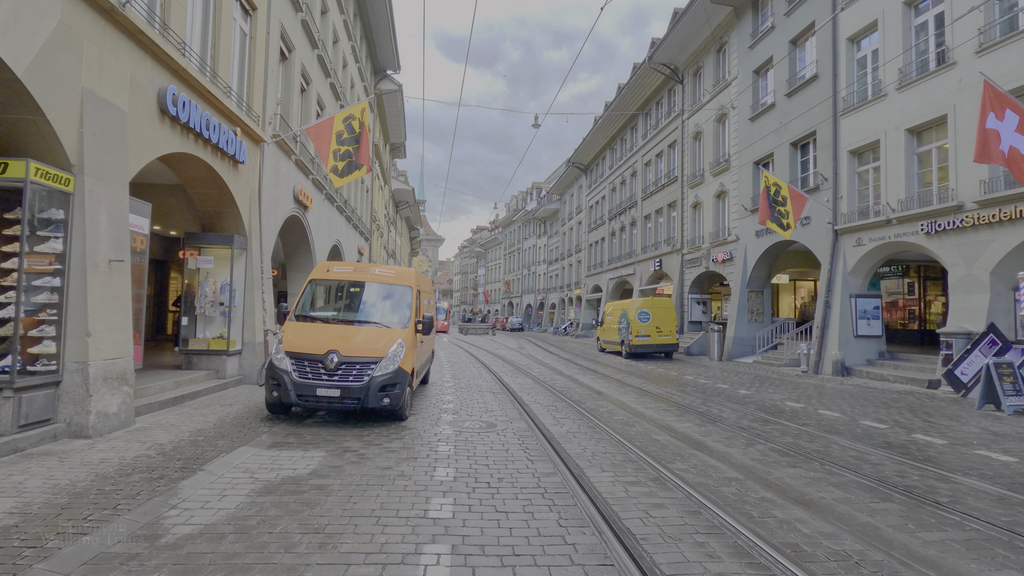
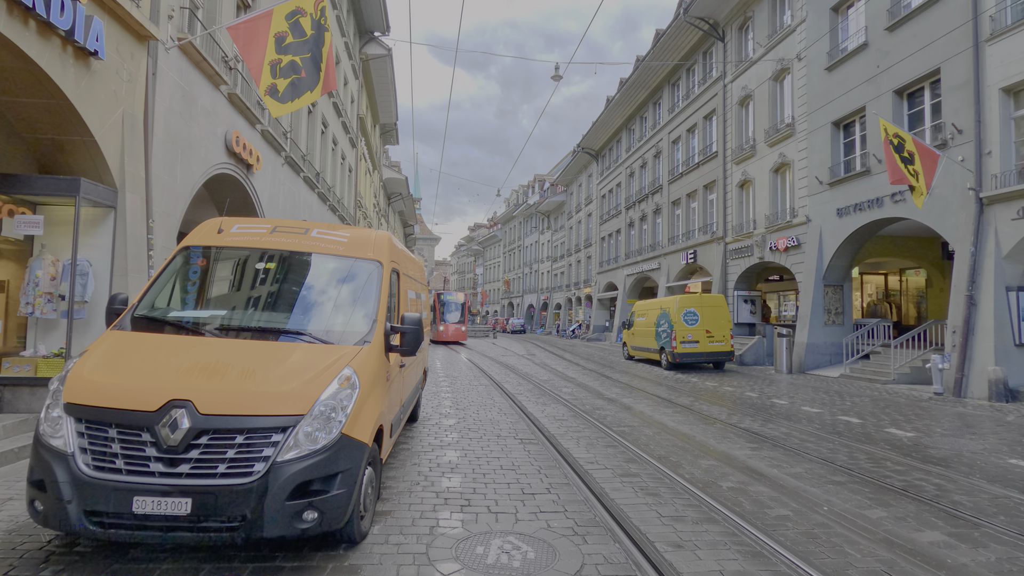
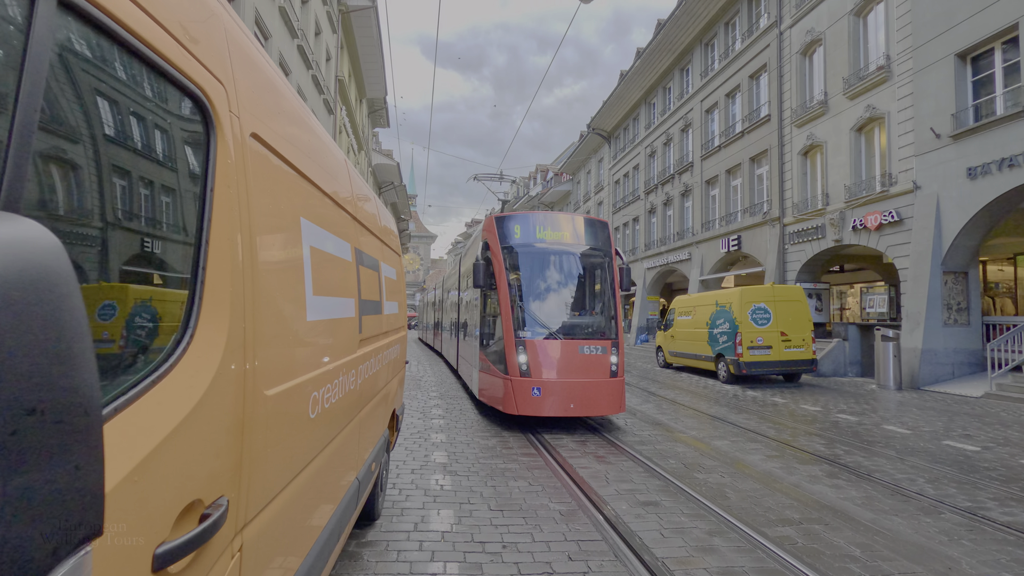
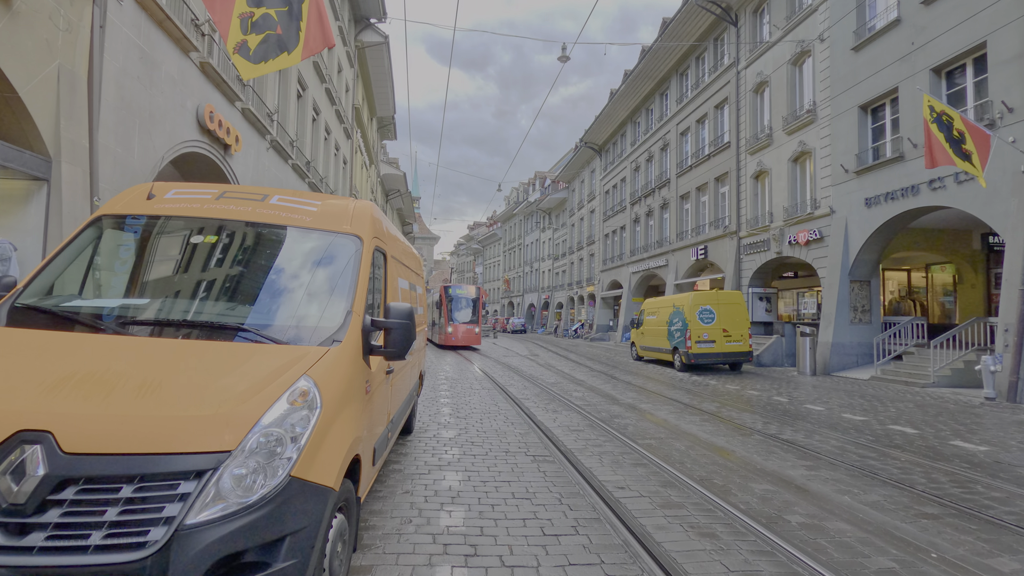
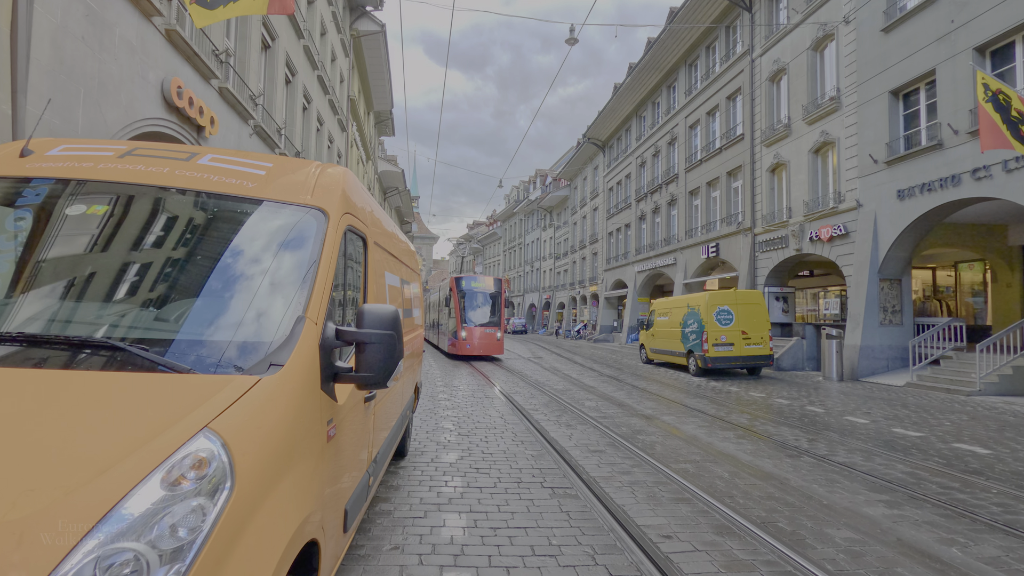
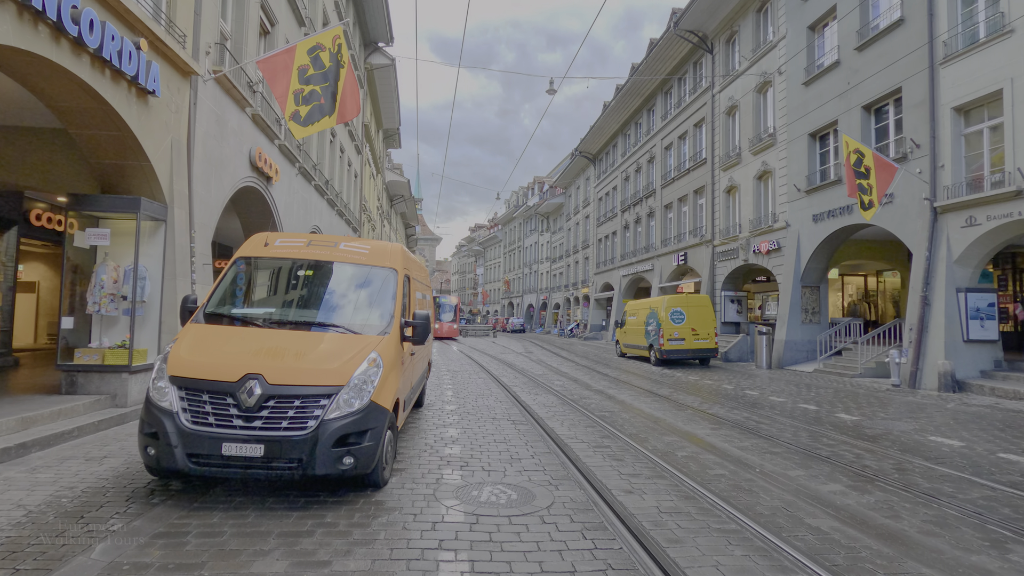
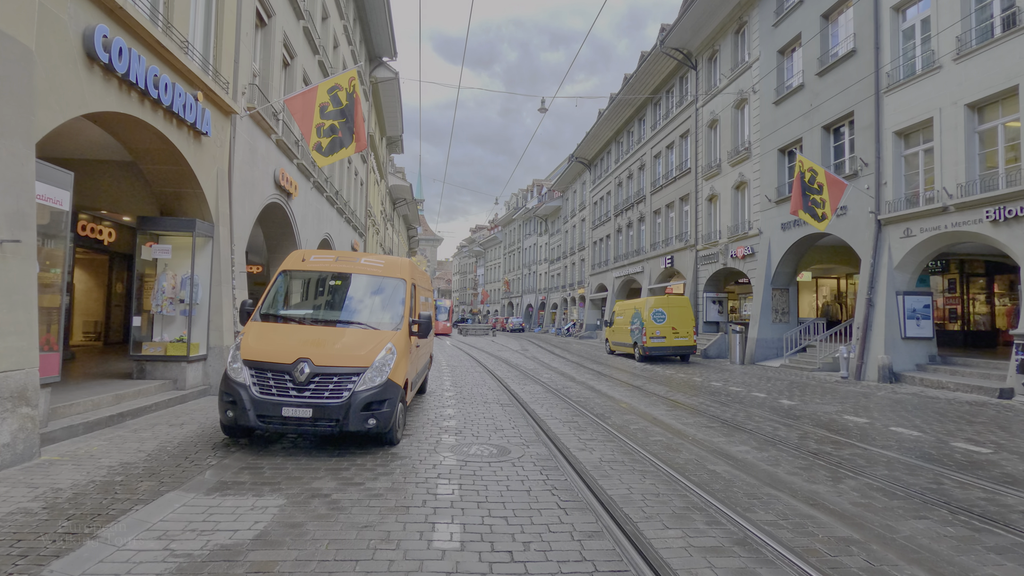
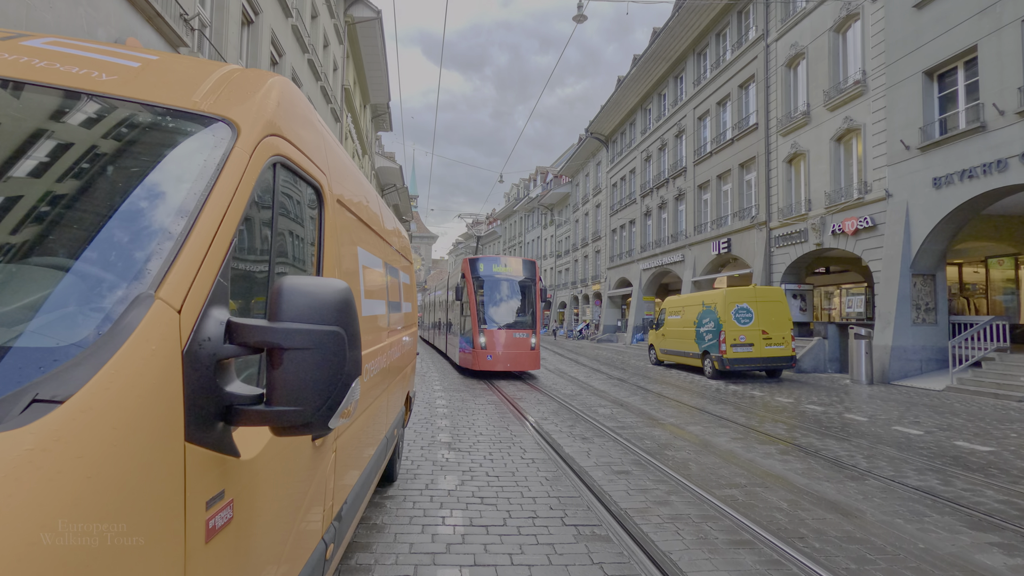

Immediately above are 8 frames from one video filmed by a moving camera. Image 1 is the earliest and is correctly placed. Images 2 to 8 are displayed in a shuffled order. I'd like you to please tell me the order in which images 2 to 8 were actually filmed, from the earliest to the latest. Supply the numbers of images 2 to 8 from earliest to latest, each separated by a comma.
7, 6, 2, 4, 5, 8, 3
